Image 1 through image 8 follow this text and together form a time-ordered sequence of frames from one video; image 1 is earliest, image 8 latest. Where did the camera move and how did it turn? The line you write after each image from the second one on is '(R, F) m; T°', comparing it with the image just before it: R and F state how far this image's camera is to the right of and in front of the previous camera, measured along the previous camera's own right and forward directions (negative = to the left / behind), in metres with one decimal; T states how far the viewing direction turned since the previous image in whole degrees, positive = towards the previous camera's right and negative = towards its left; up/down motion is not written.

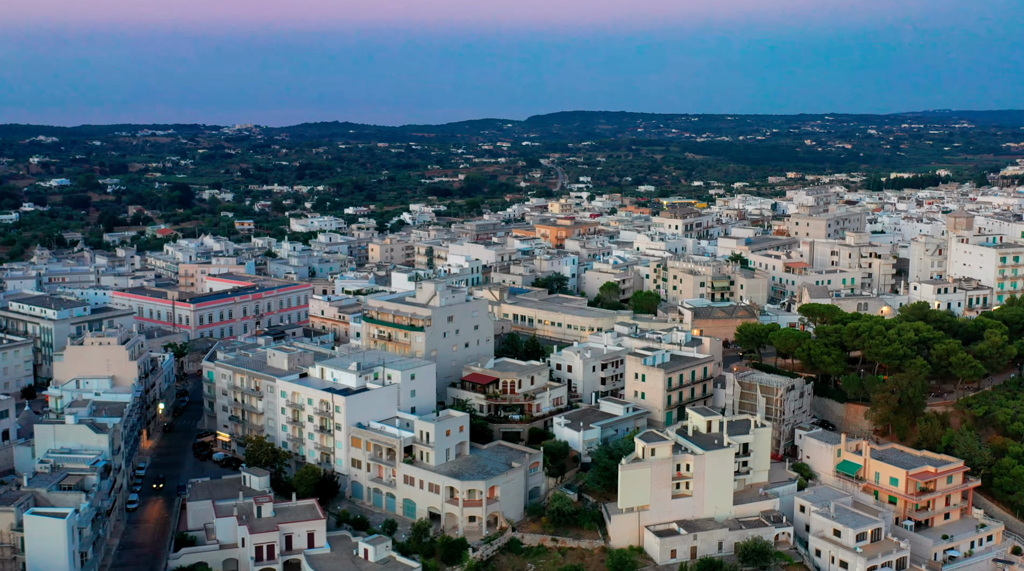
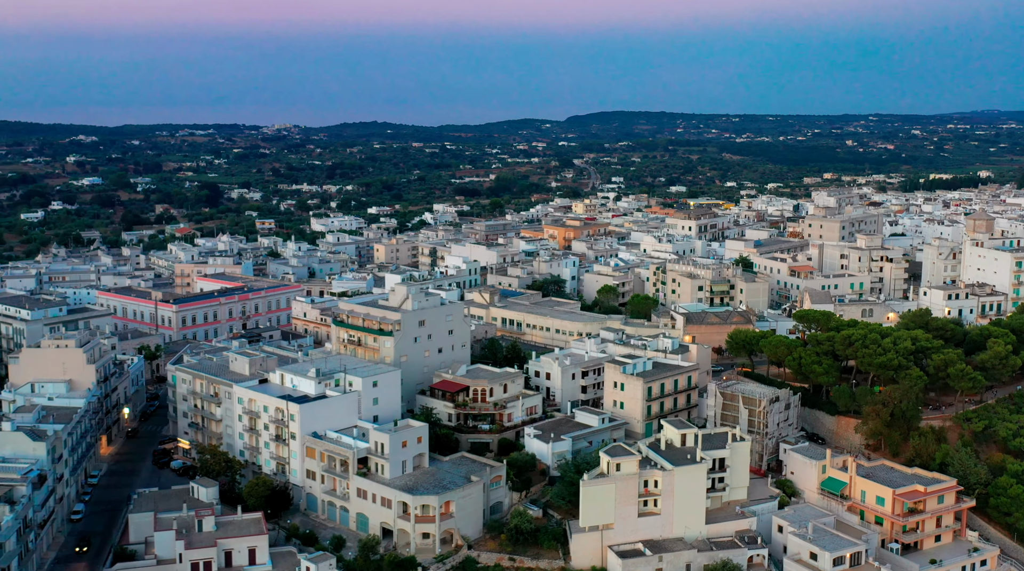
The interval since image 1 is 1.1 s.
(+3.5, +2.7) m; -2°
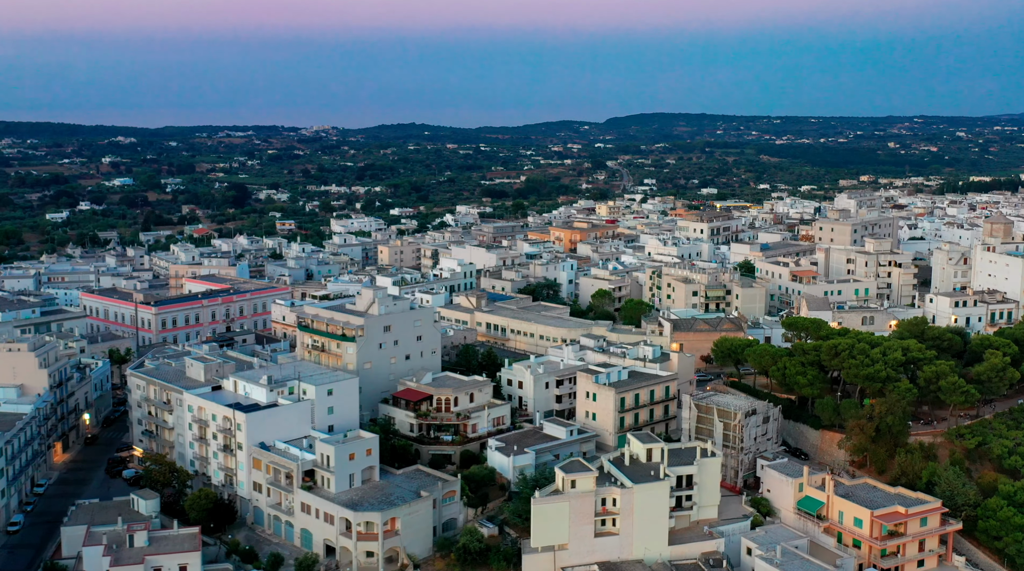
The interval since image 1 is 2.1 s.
(+3.6, +2.6) m; -2°
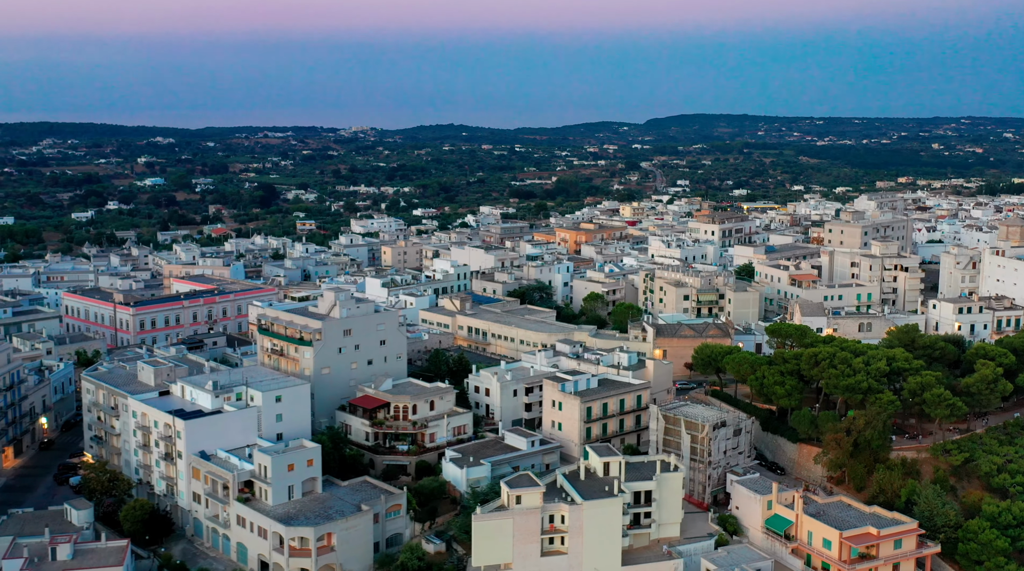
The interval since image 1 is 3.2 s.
(+3.7, +2.4) m; -2°
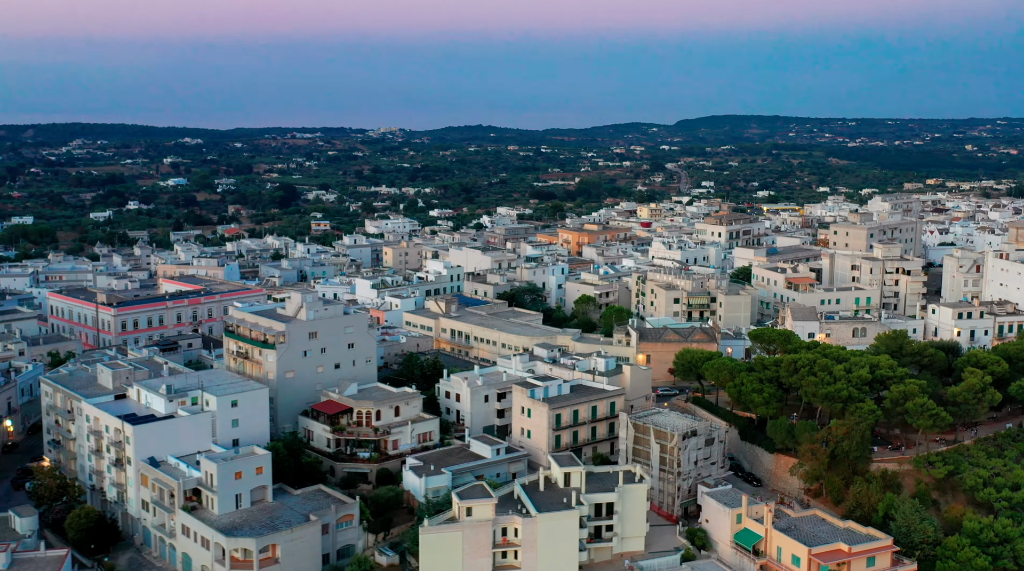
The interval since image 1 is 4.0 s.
(+2.9, +1.7) m; -1°
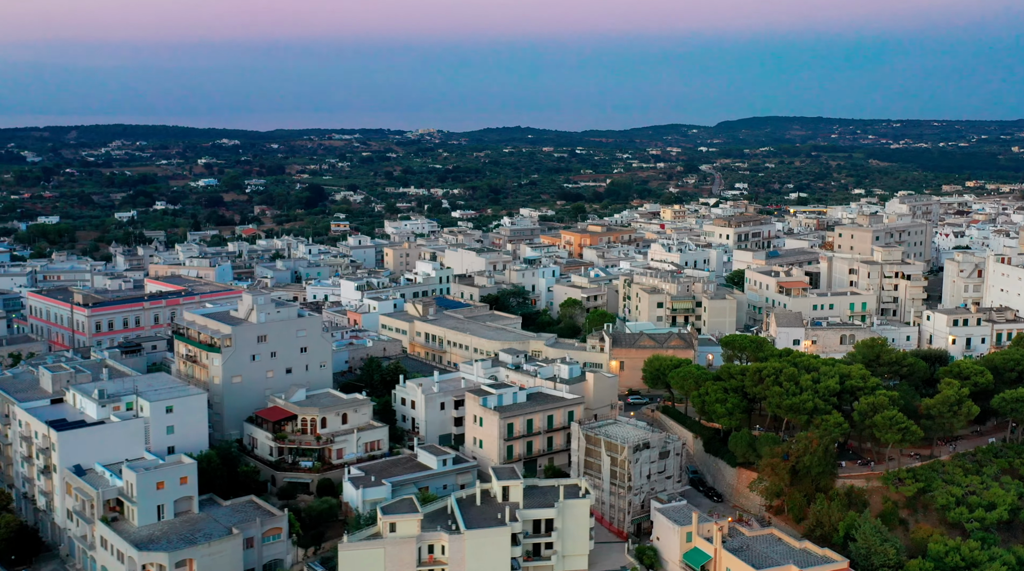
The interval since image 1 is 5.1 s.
(+4.0, +2.2) m; -2°
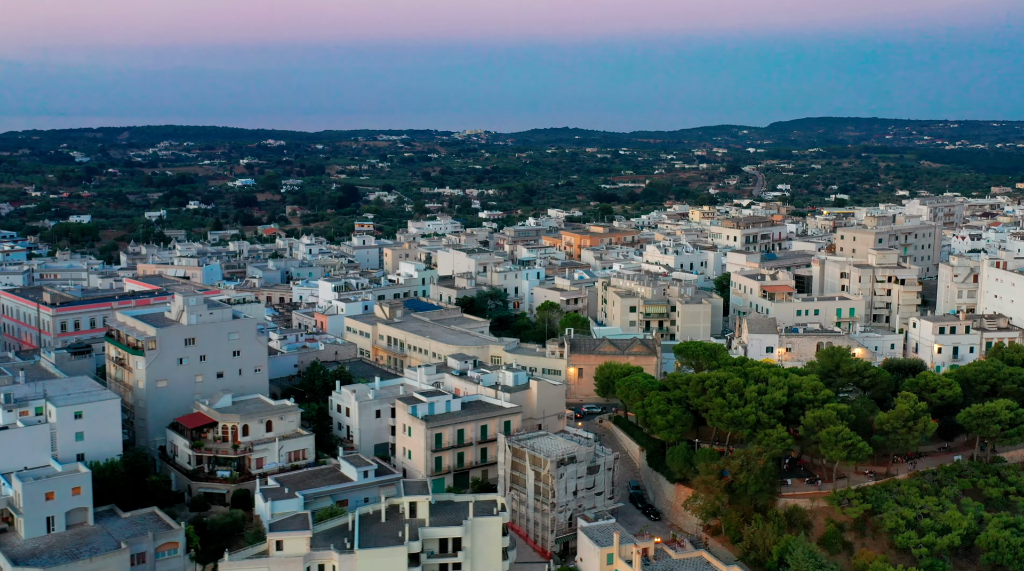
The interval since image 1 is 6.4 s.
(+5.1, +2.7) m; -3°
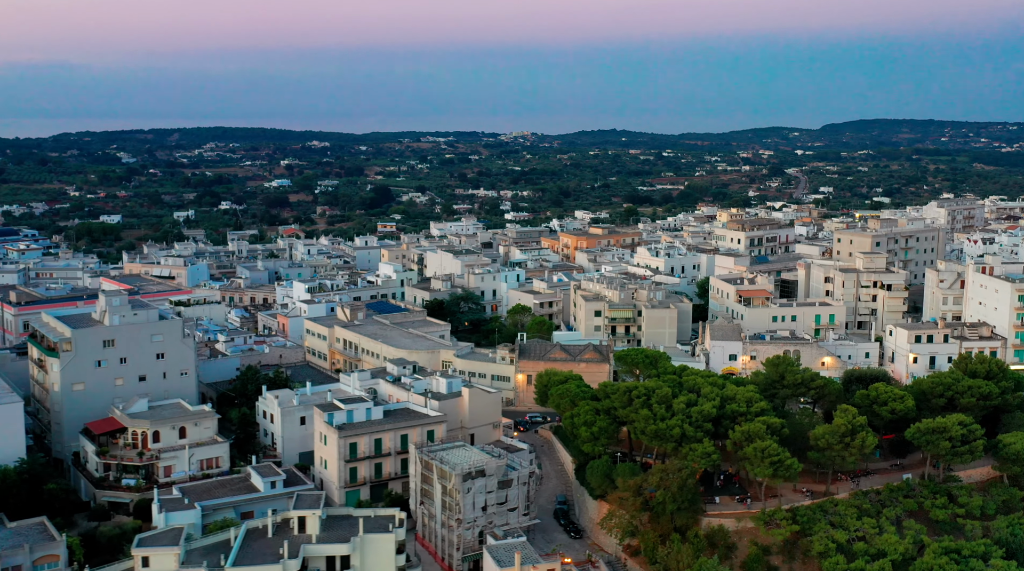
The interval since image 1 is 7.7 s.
(+5.3, +2.5) m; -2°
